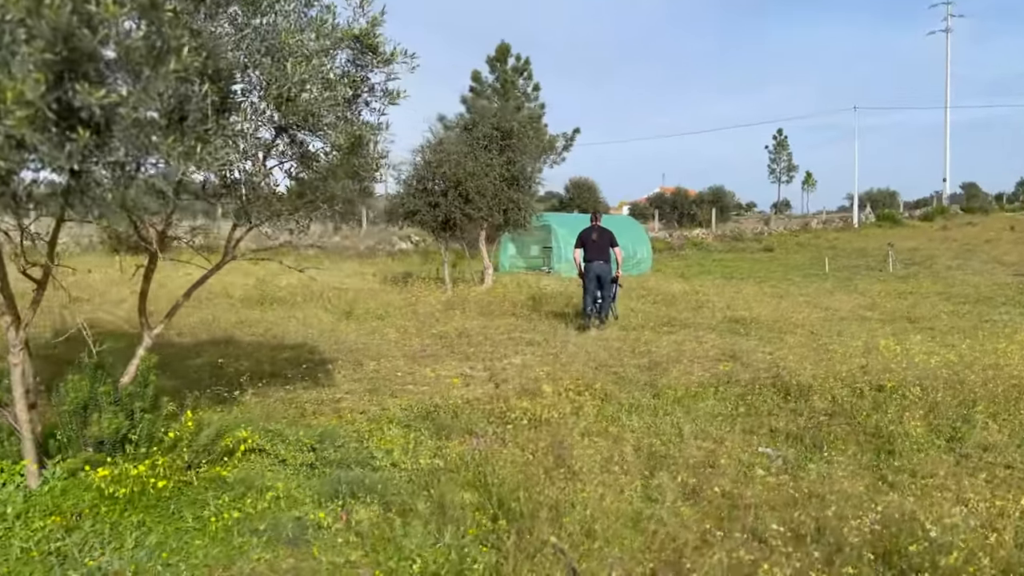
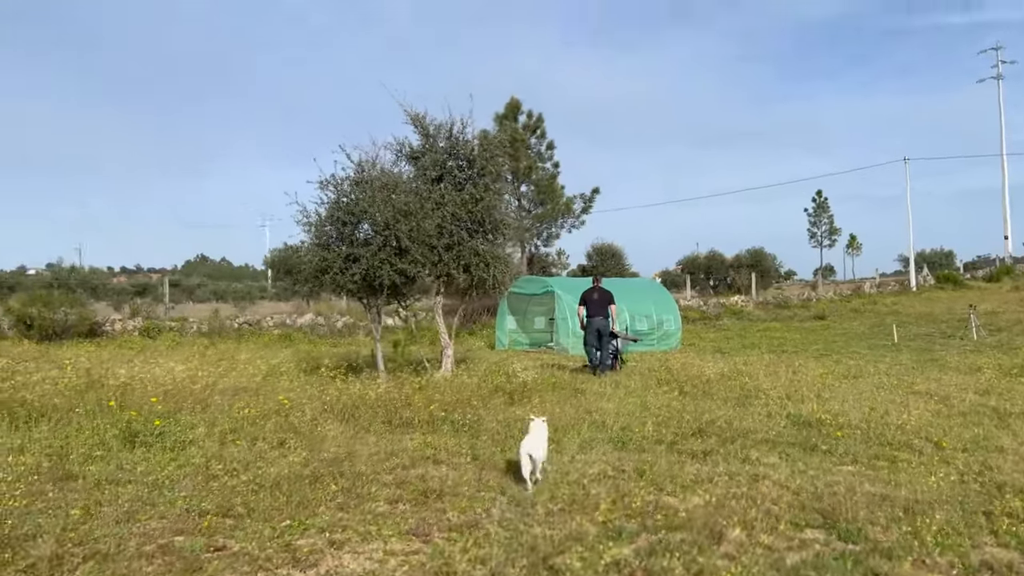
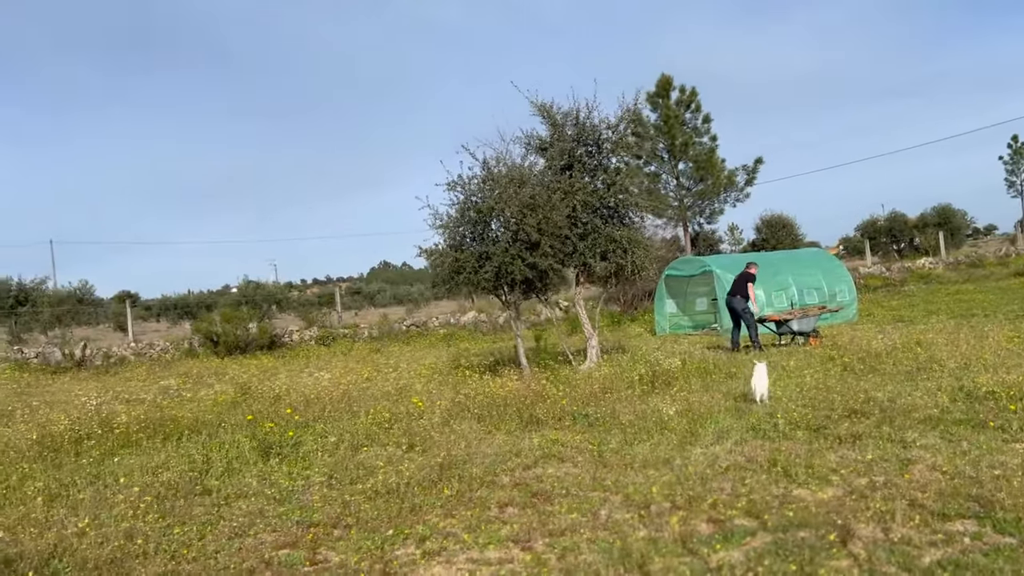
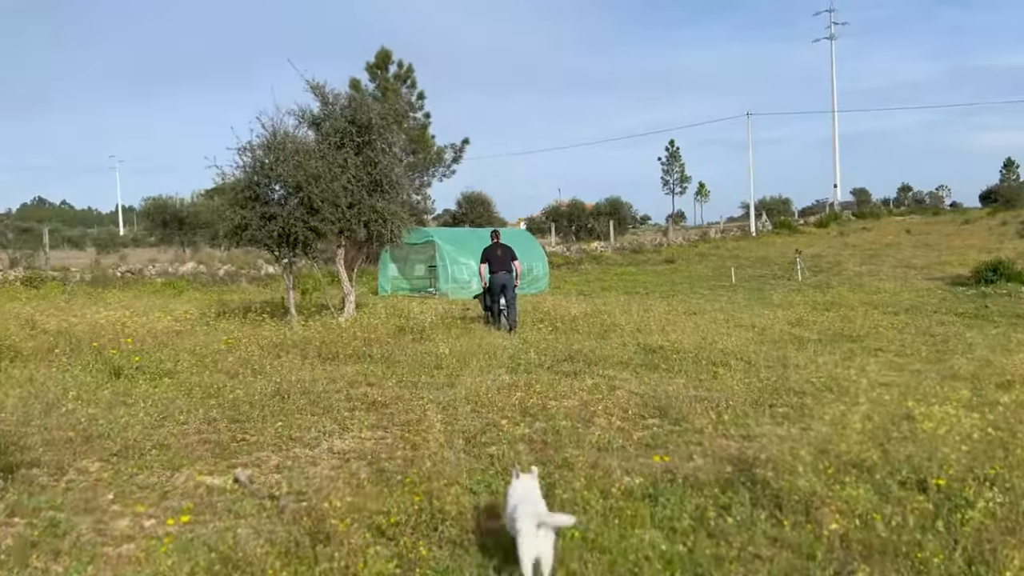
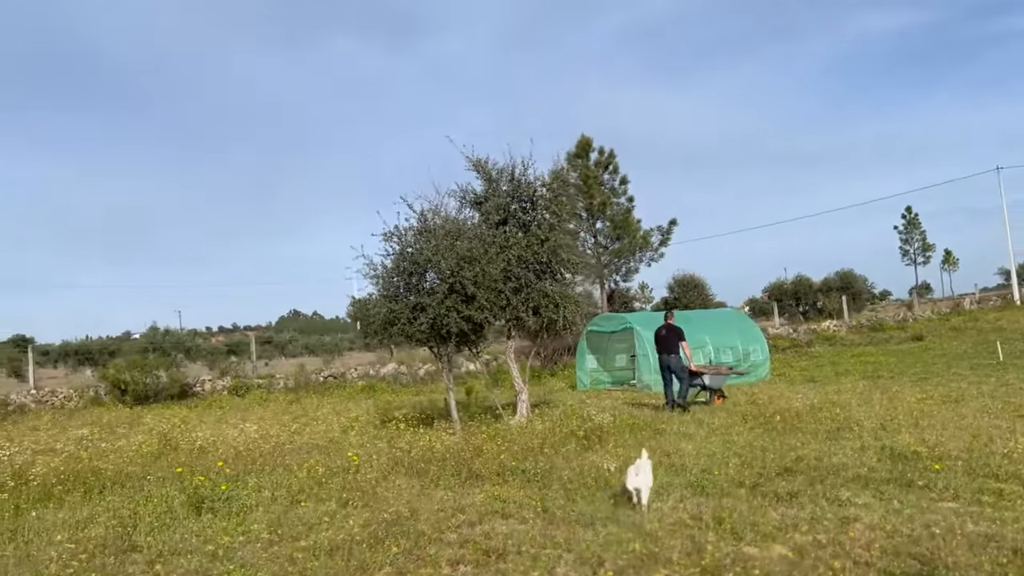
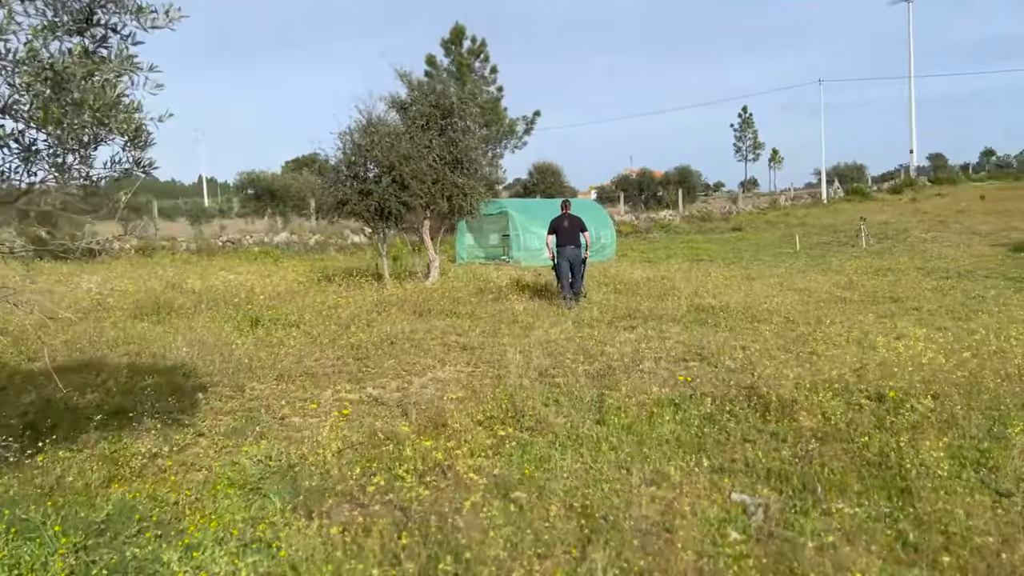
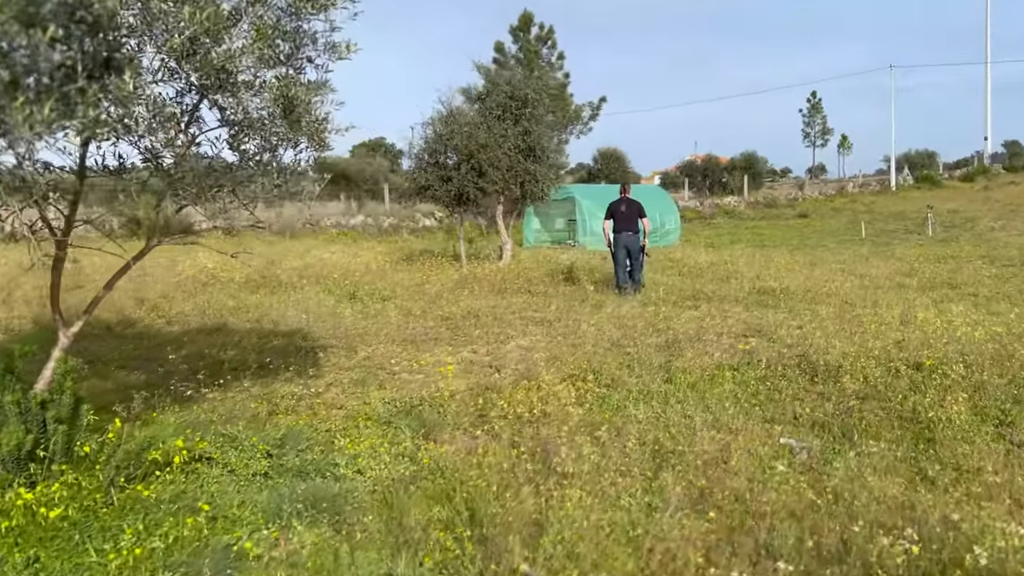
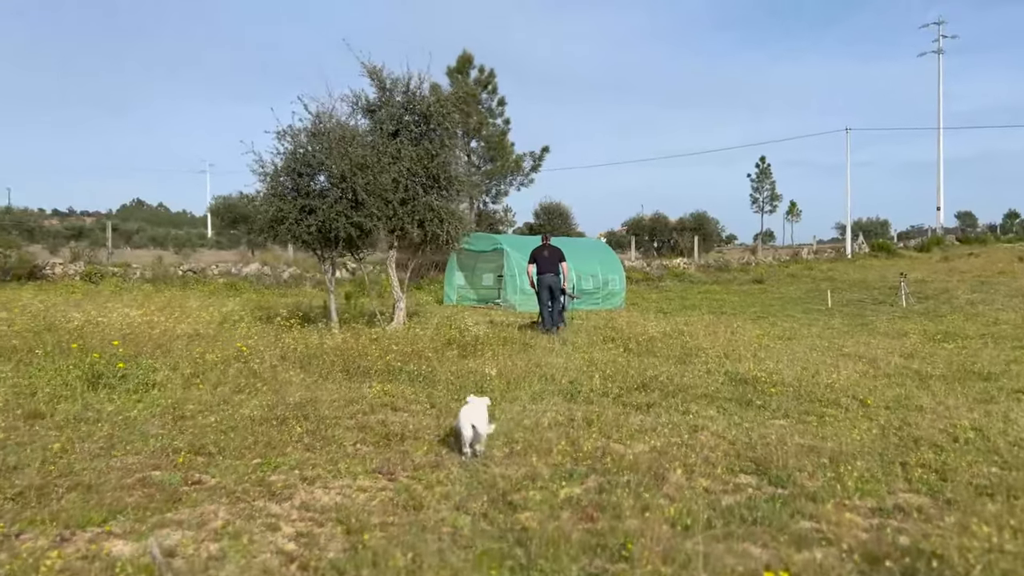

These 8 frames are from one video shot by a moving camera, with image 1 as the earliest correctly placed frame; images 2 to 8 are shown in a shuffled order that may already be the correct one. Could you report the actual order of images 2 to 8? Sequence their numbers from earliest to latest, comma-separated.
7, 6, 4, 8, 2, 5, 3
